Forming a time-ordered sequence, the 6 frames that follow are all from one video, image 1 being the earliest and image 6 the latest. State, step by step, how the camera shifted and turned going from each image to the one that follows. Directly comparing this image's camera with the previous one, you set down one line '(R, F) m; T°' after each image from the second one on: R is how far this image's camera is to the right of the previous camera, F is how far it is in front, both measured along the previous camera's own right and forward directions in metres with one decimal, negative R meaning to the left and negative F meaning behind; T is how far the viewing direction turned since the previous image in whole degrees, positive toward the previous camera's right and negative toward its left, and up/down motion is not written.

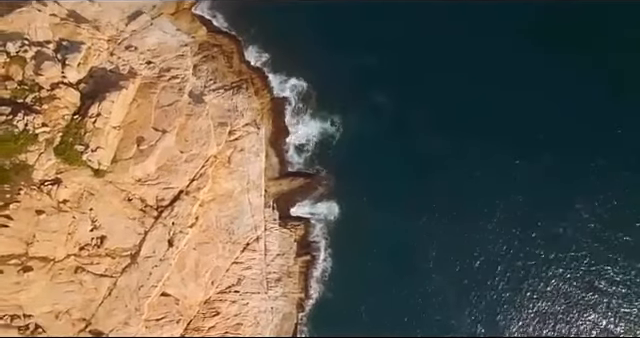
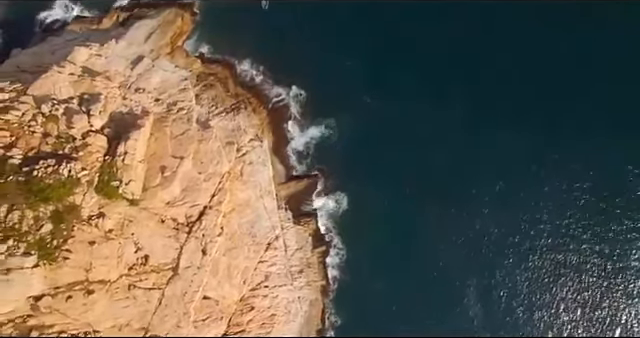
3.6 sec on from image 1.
(0.0, -5.9) m; 0°
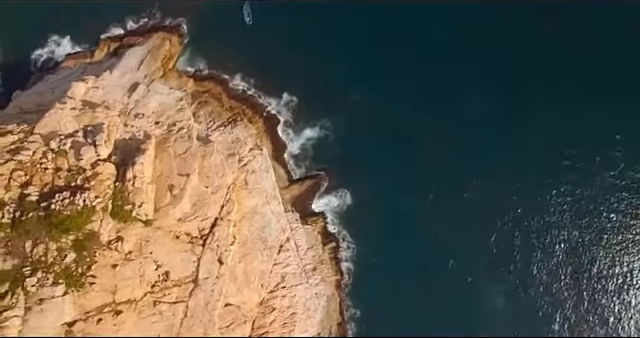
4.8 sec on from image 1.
(0.0, -2.0) m; 0°
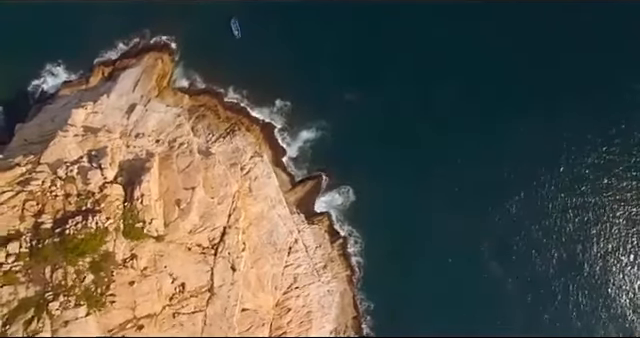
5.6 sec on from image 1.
(0.0, -1.3) m; 0°
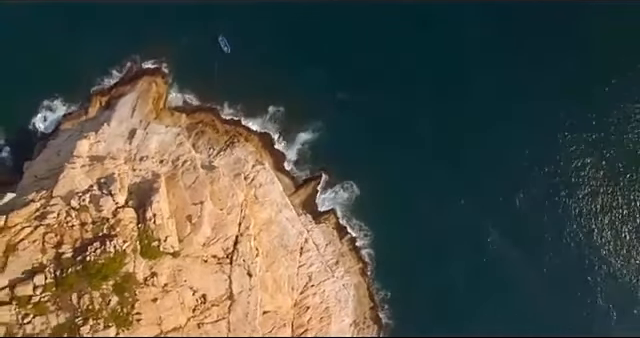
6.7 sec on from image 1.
(0.0, -1.8) m; 0°
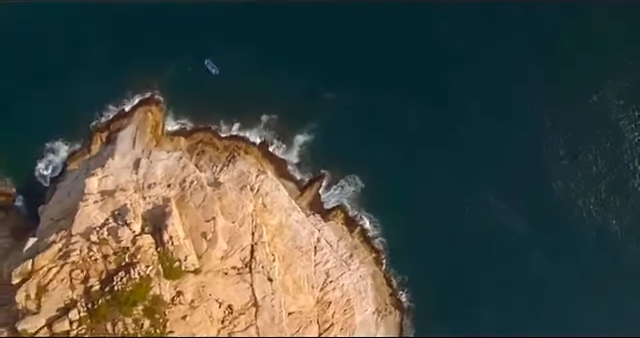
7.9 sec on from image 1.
(+0.1, -2.1) m; 0°
